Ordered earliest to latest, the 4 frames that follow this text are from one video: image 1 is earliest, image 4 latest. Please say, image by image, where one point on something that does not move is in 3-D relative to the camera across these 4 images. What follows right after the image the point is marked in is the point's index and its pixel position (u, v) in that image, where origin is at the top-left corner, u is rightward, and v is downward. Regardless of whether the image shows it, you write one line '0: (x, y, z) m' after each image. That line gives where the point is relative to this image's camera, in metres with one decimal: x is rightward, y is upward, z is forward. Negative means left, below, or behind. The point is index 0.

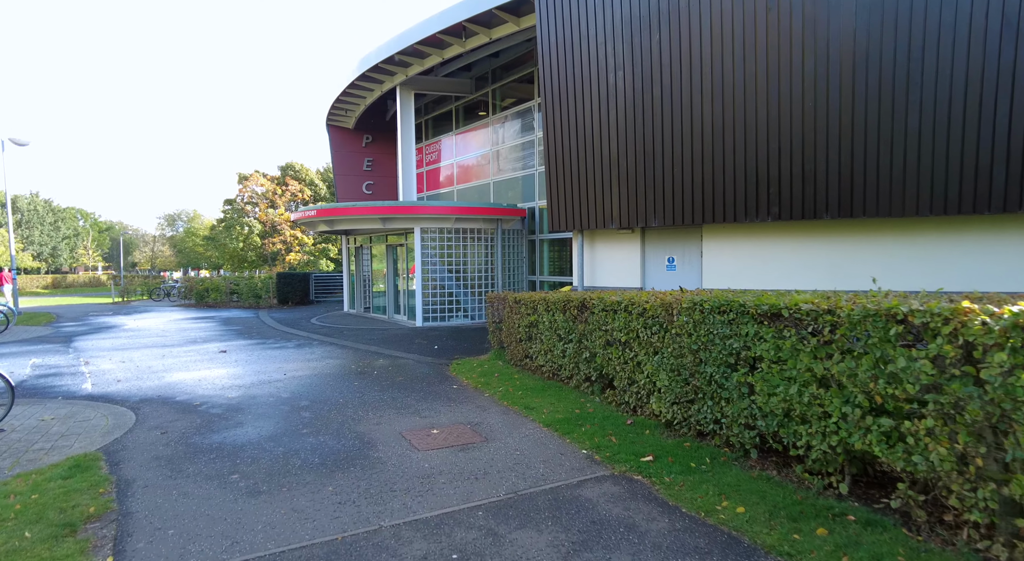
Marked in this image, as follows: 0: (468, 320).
0: (-1.1, -1.0, +14.9) m
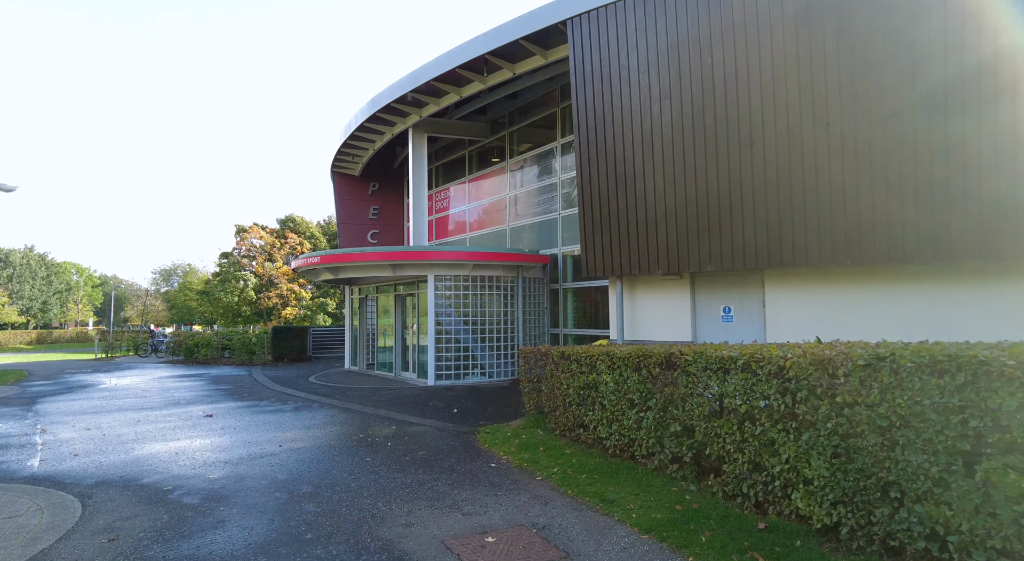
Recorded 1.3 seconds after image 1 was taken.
0: (-0.6, -2.2, +13.4) m
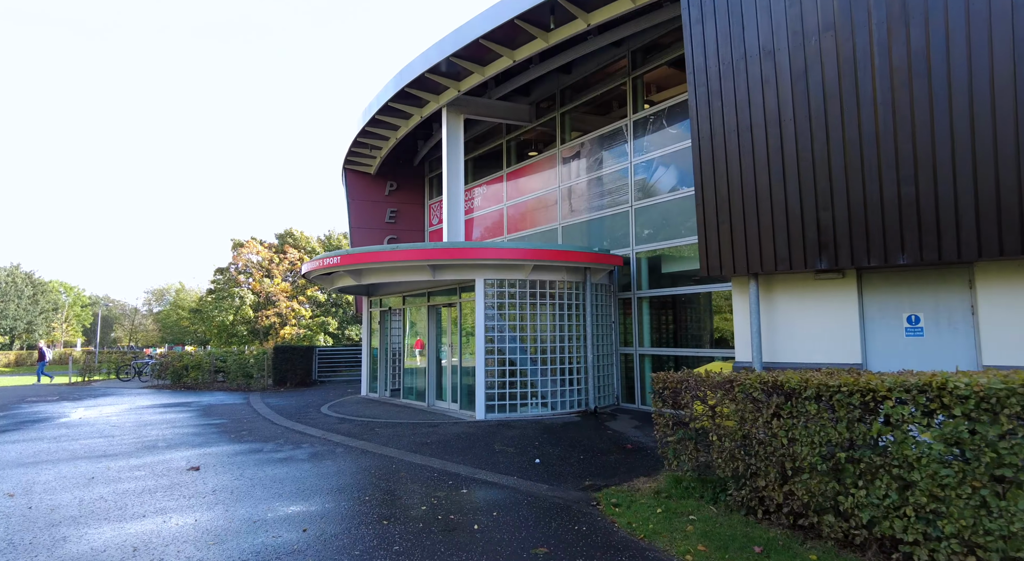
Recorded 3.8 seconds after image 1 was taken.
0: (+0.6, -2.3, +10.6) m
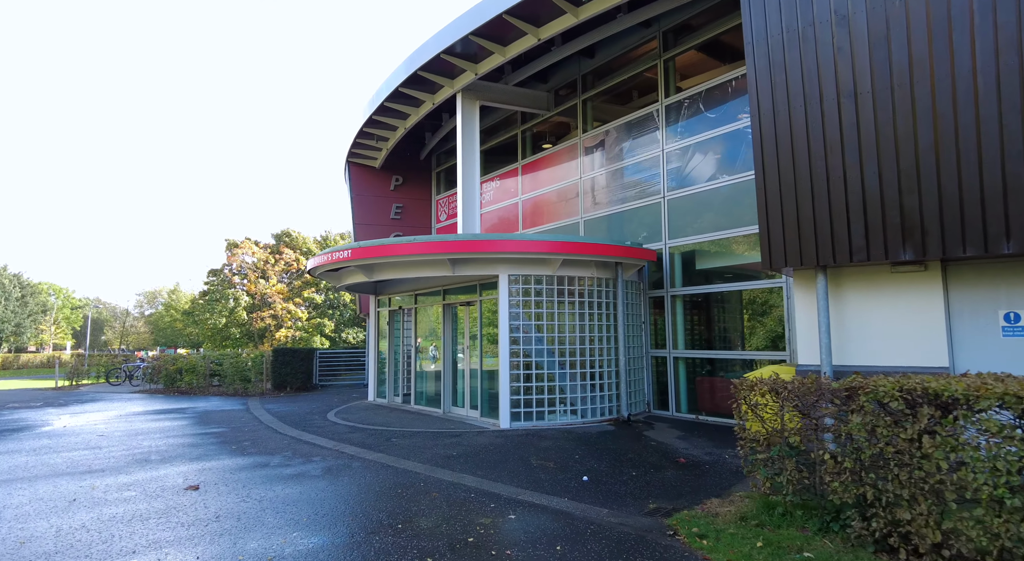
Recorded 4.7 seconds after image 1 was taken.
0: (+1.1, -2.2, +9.8) m
